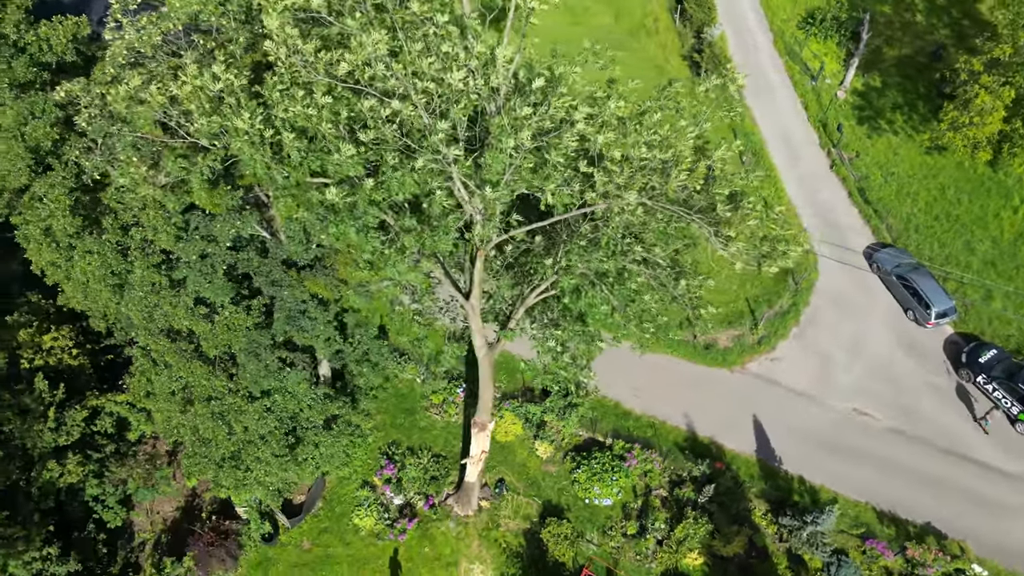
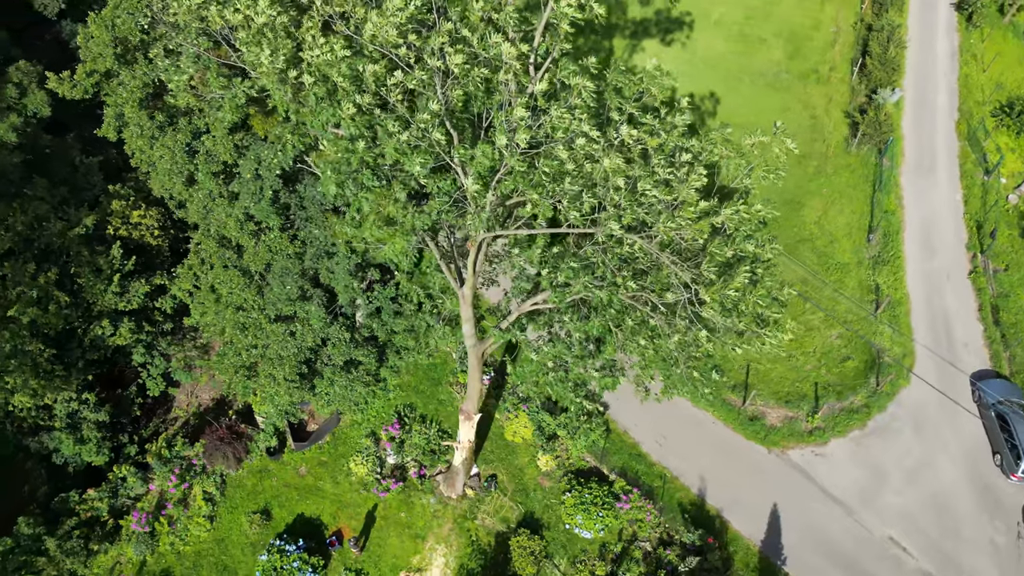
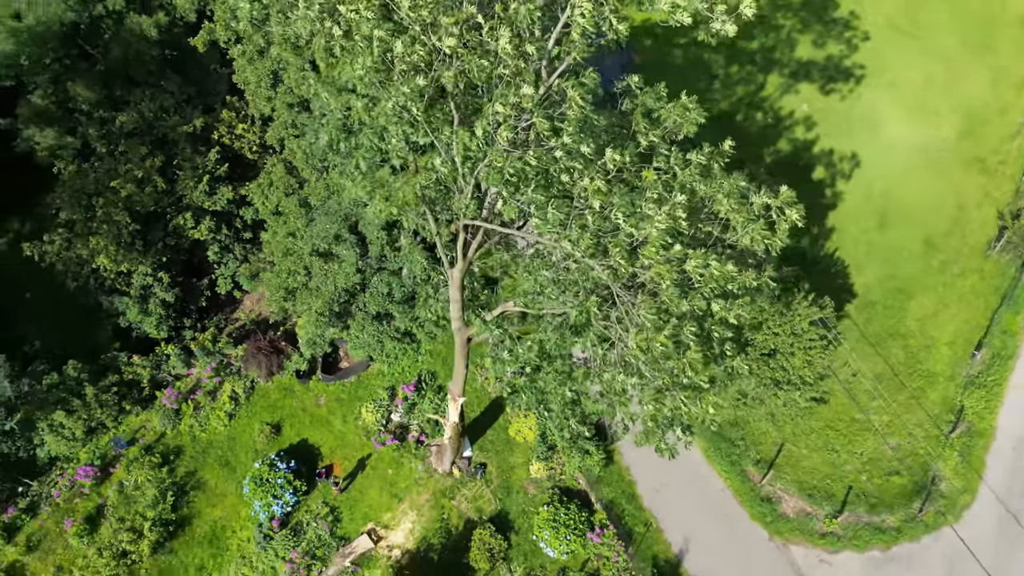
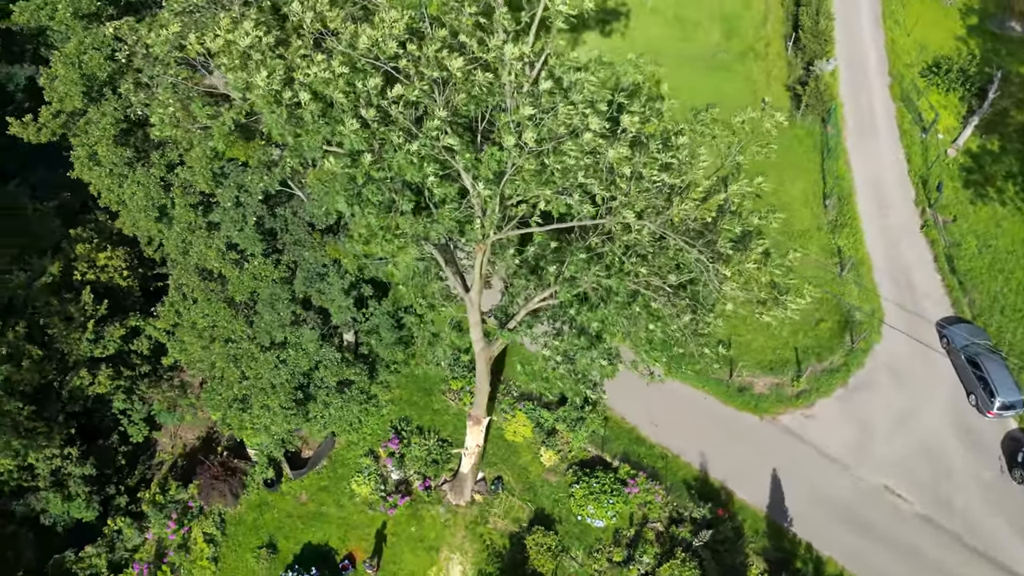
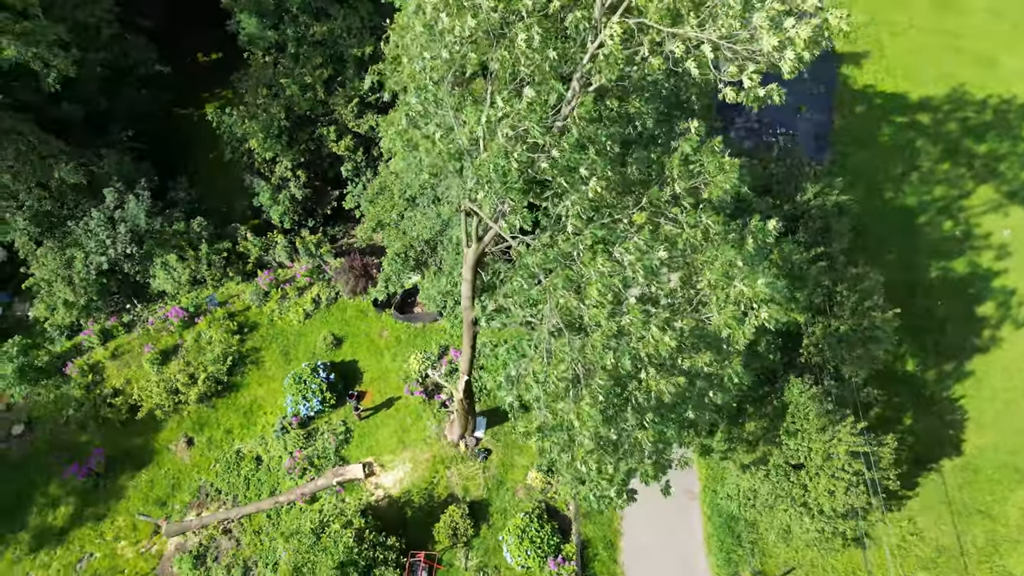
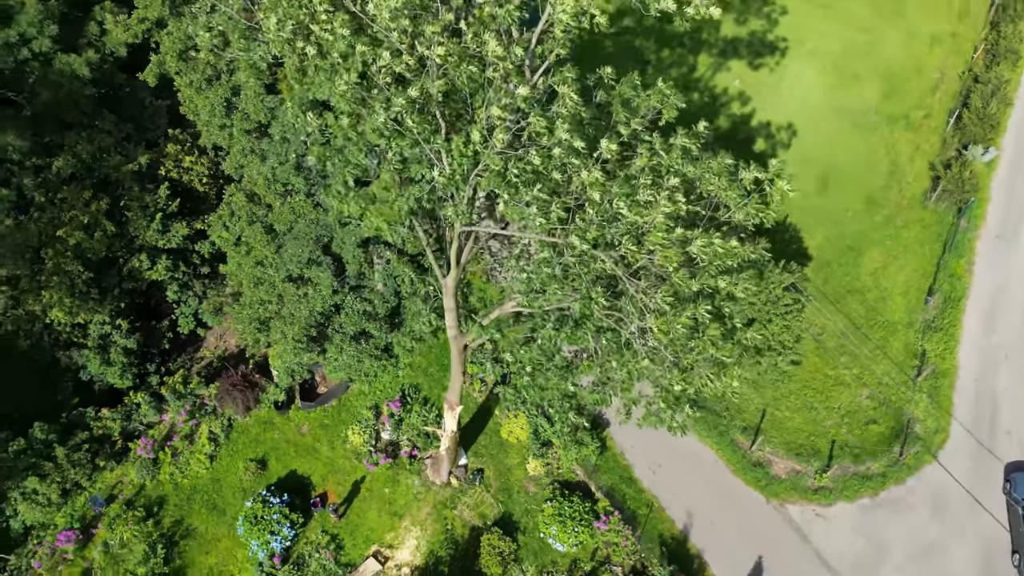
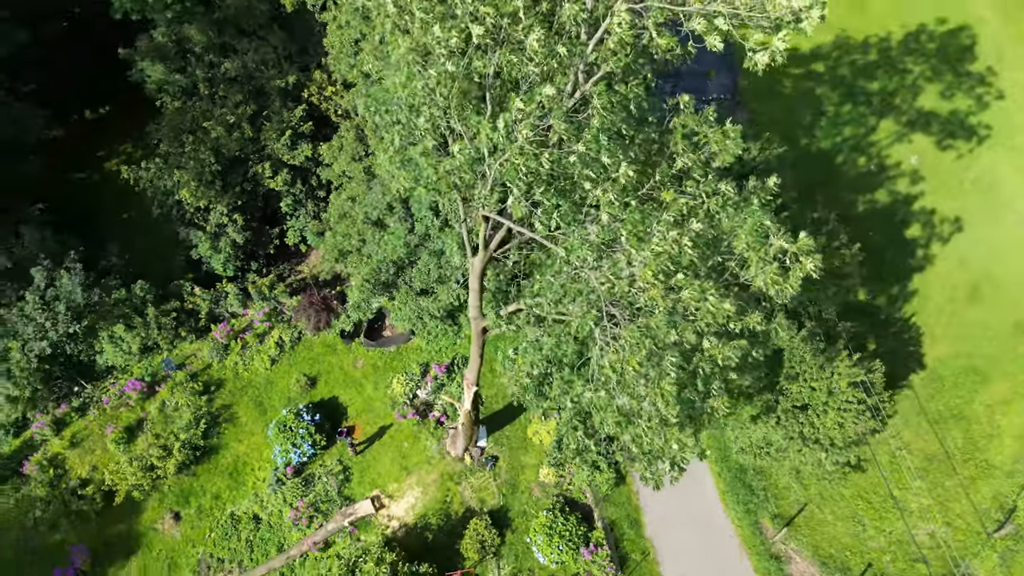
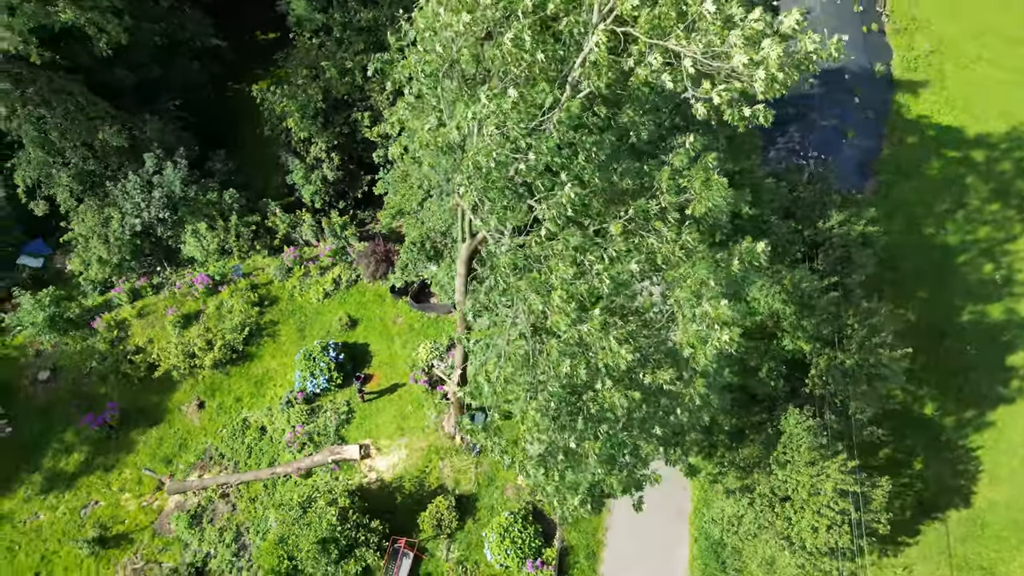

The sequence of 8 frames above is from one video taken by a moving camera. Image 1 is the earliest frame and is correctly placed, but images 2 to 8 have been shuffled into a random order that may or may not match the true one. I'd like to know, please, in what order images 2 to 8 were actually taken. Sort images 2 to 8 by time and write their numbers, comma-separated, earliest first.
4, 2, 6, 3, 7, 5, 8
